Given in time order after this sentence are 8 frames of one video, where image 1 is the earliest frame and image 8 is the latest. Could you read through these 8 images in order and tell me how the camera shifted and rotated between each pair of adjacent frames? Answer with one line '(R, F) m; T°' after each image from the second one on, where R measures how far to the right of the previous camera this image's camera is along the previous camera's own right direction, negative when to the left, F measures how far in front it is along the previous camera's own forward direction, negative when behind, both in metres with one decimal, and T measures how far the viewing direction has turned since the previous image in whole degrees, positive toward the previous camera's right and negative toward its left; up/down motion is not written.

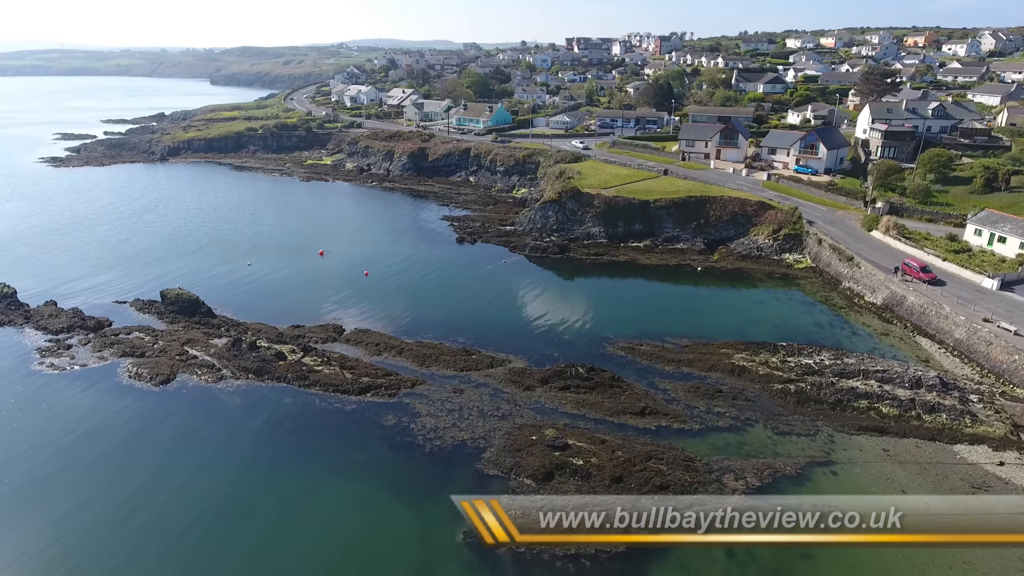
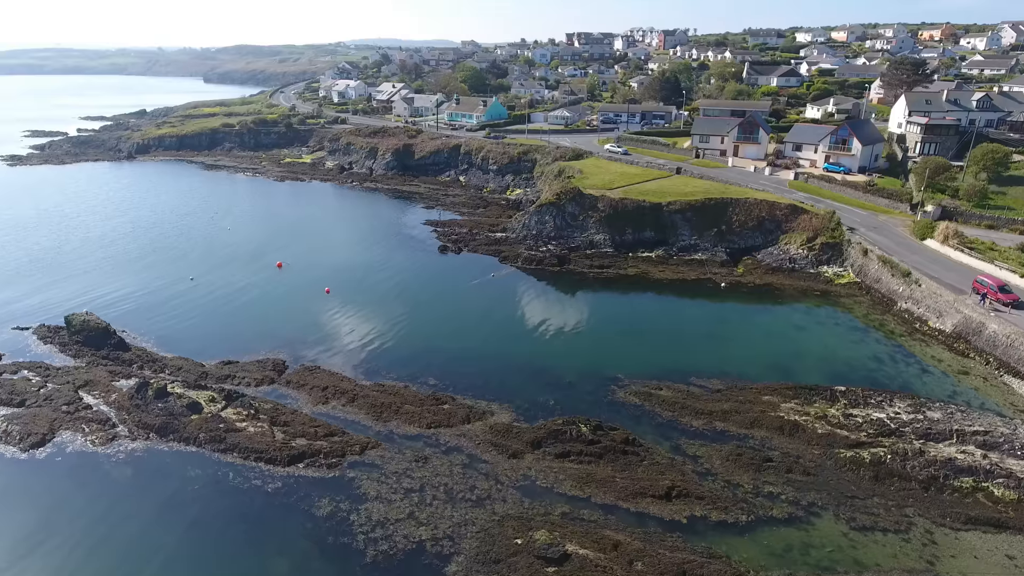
(+0.7, +7.2) m; 0°
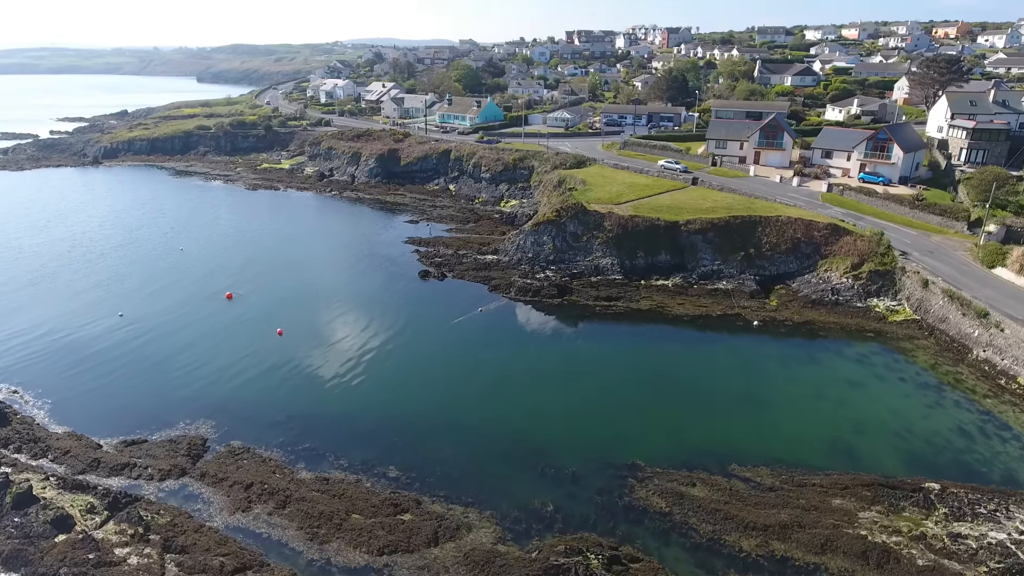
(+0.5, +6.5) m; 0°
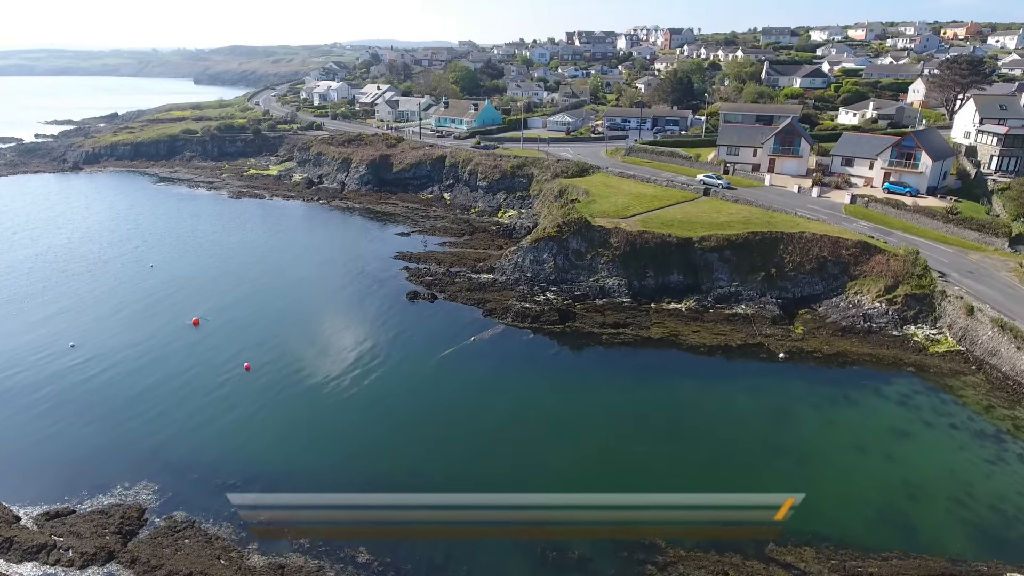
(+0.2, +3.5) m; 0°
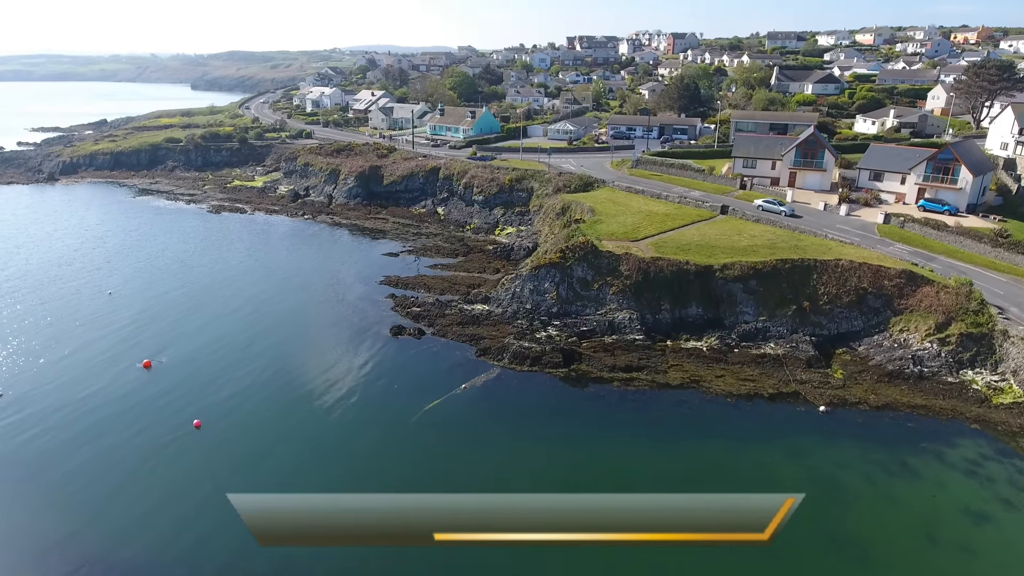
(+0.1, +4.1) m; 0°
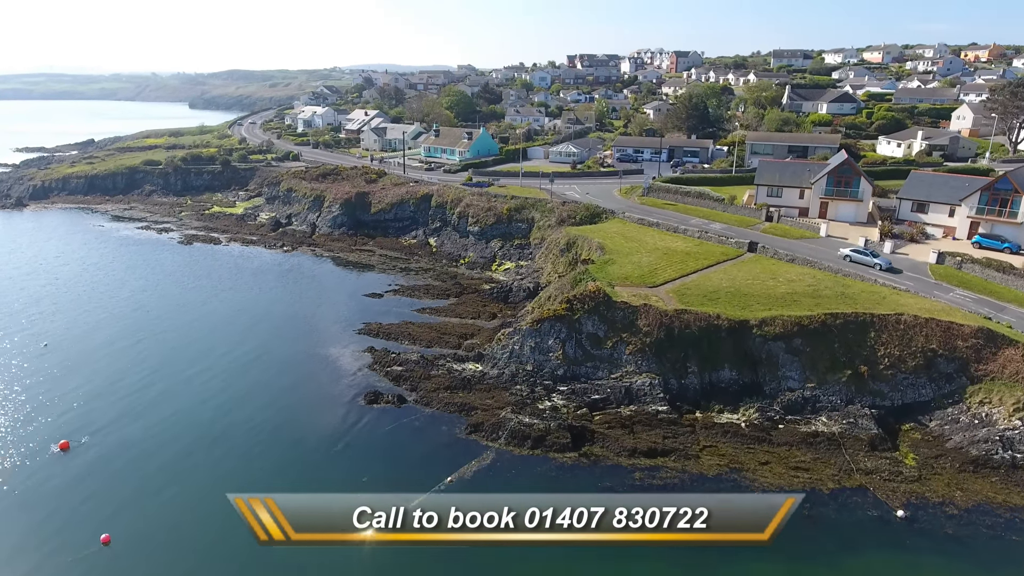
(+0.1, +5.1) m; 0°
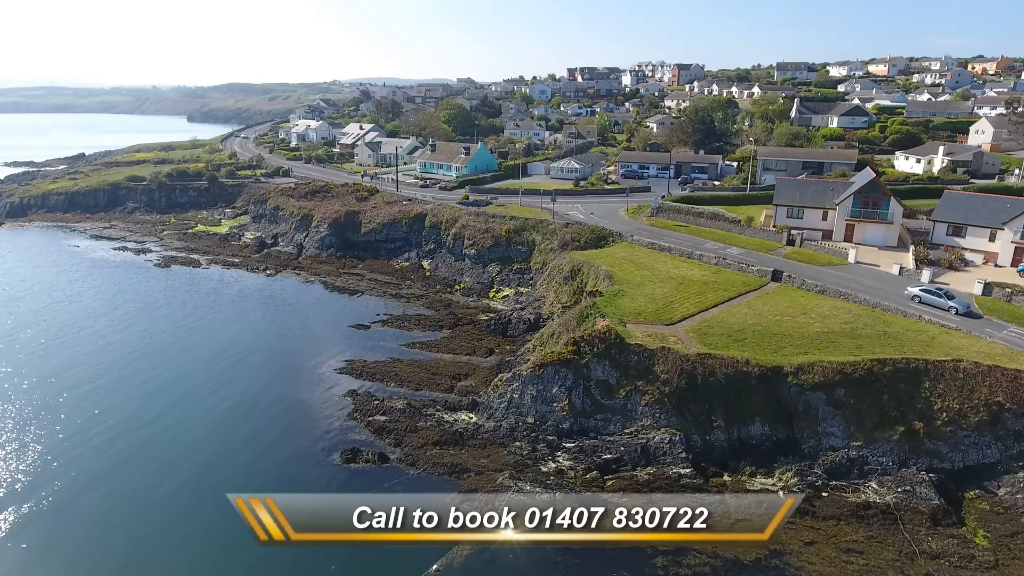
(0.0, +3.4) m; 0°
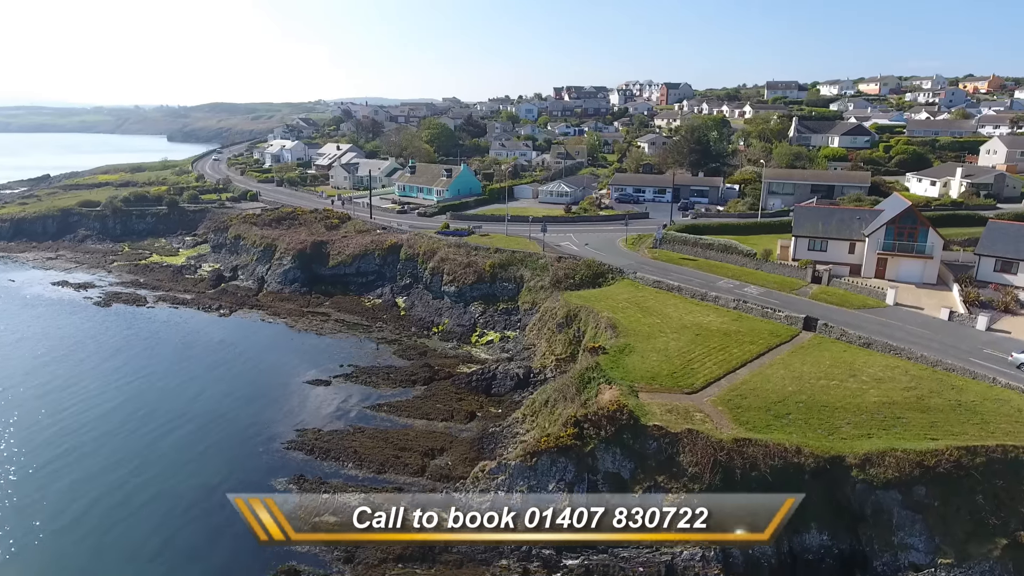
(+0.1, +5.2) m; +1°
